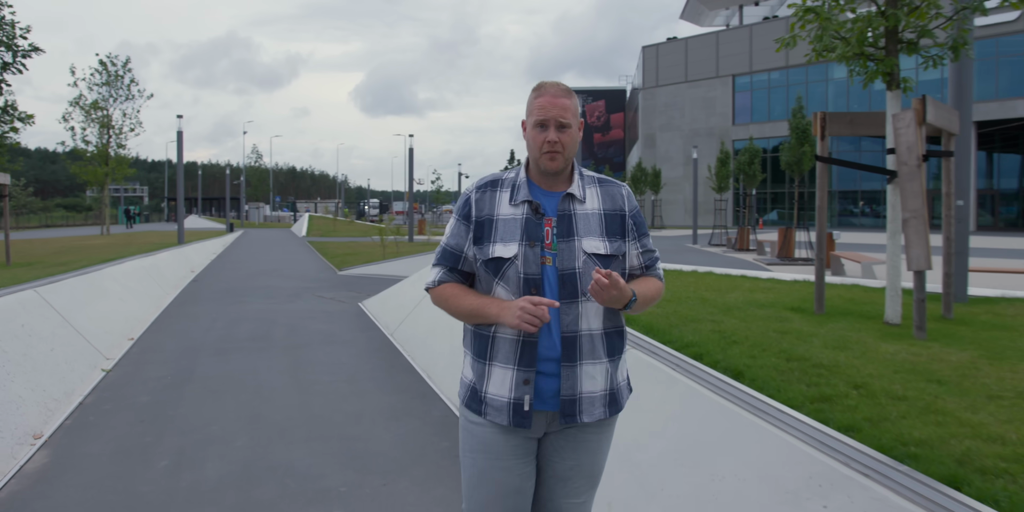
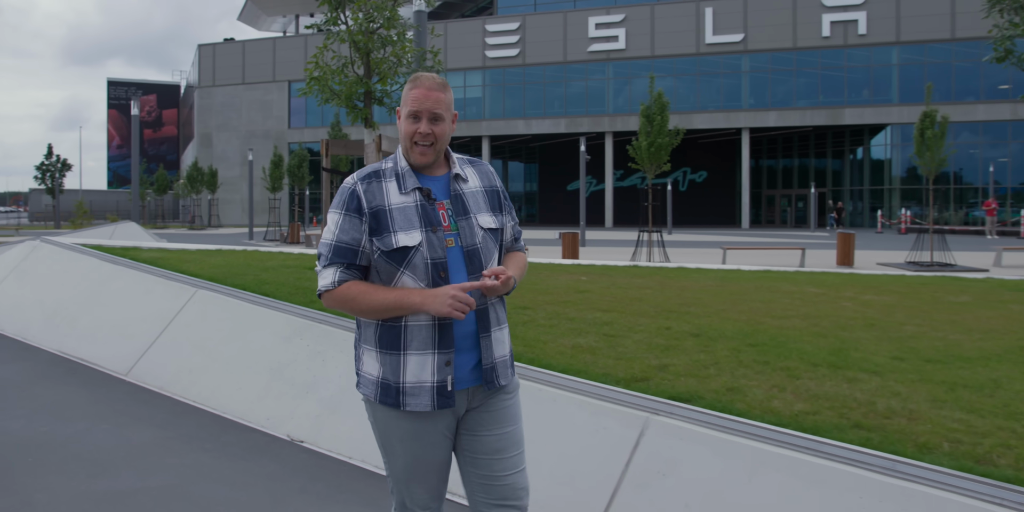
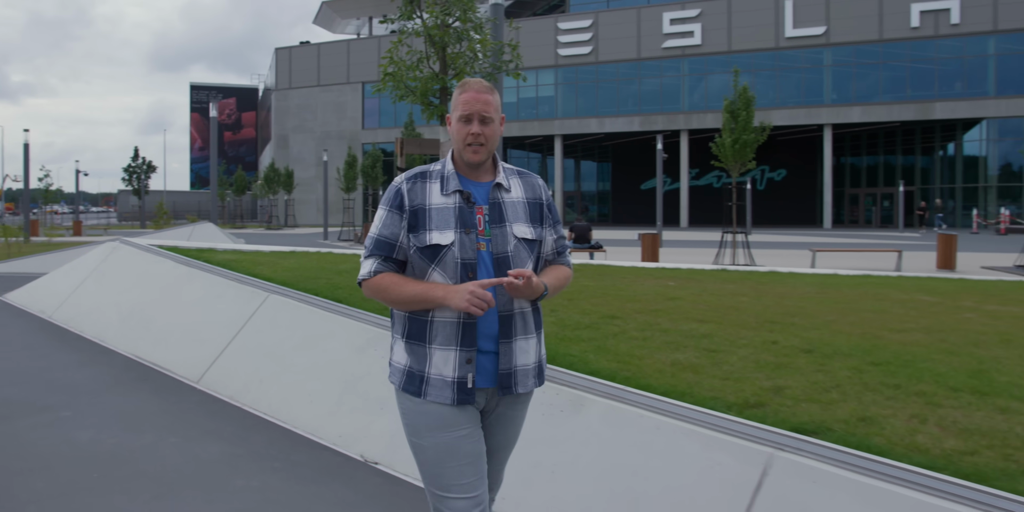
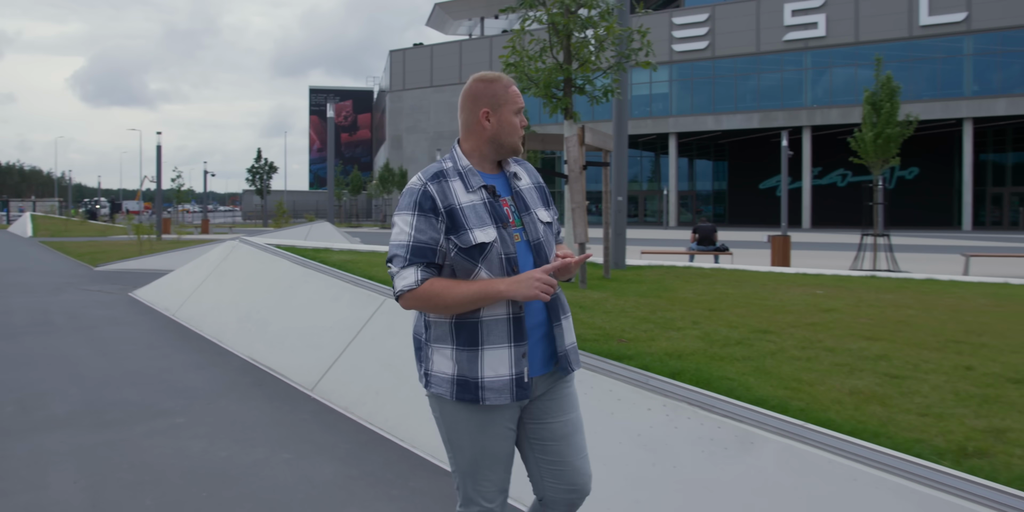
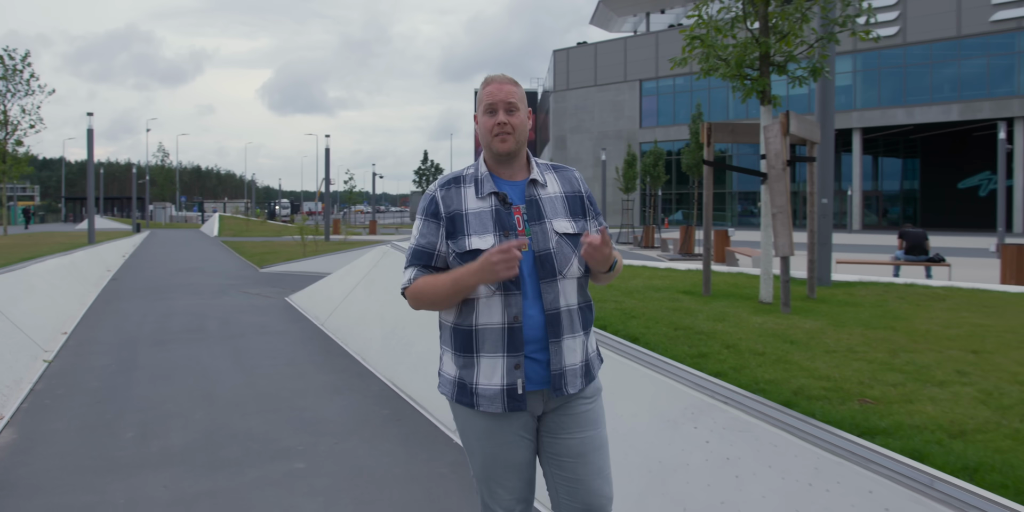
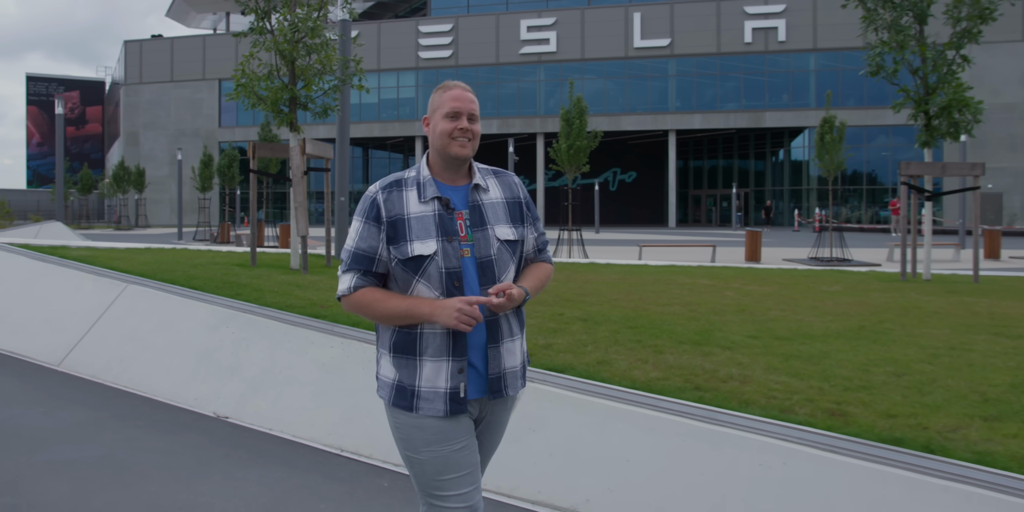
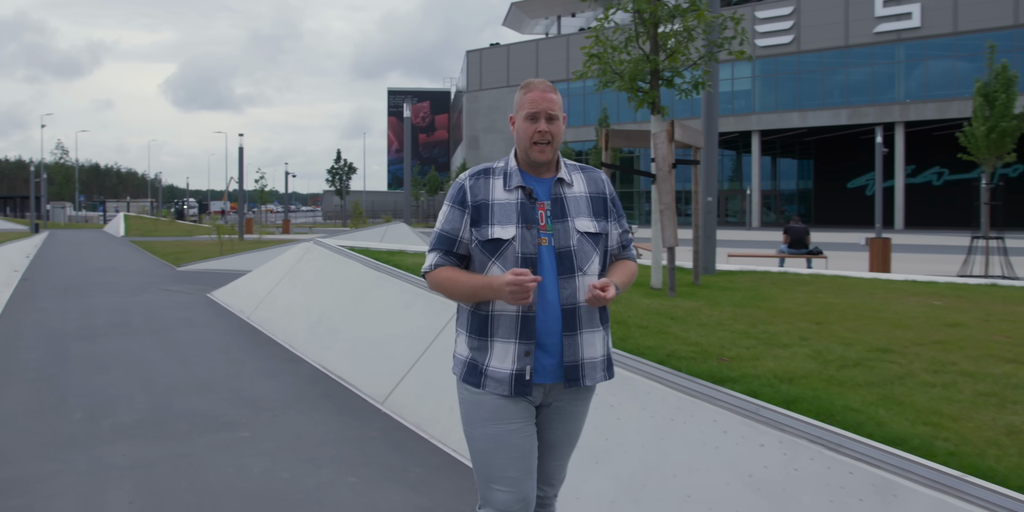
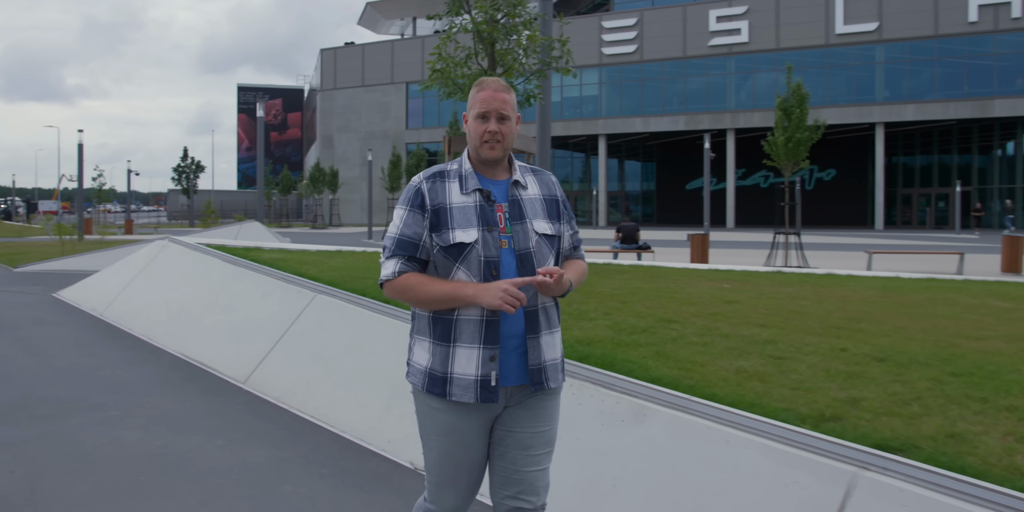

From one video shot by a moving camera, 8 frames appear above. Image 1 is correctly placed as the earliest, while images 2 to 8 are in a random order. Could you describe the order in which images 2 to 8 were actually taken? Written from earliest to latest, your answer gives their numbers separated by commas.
5, 7, 4, 8, 3, 2, 6
